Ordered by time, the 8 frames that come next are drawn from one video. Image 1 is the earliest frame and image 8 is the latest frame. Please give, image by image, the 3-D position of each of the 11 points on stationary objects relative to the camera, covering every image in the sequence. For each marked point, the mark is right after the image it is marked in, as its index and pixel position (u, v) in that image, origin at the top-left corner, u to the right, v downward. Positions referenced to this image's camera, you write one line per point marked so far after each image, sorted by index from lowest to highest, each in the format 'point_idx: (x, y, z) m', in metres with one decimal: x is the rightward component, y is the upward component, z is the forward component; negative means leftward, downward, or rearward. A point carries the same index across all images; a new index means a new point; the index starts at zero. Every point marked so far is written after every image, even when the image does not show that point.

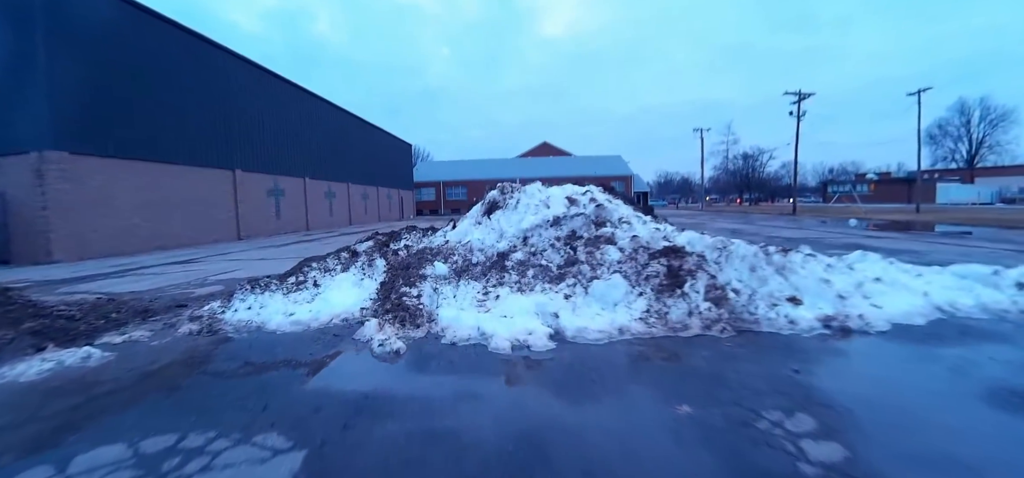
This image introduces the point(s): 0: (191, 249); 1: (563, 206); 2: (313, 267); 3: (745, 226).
0: (-15.0, -0.3, +17.1) m
1: (+0.7, +0.4, +4.7) m
2: (-3.1, -0.4, +5.4) m
3: (+11.9, +0.6, +17.8) m
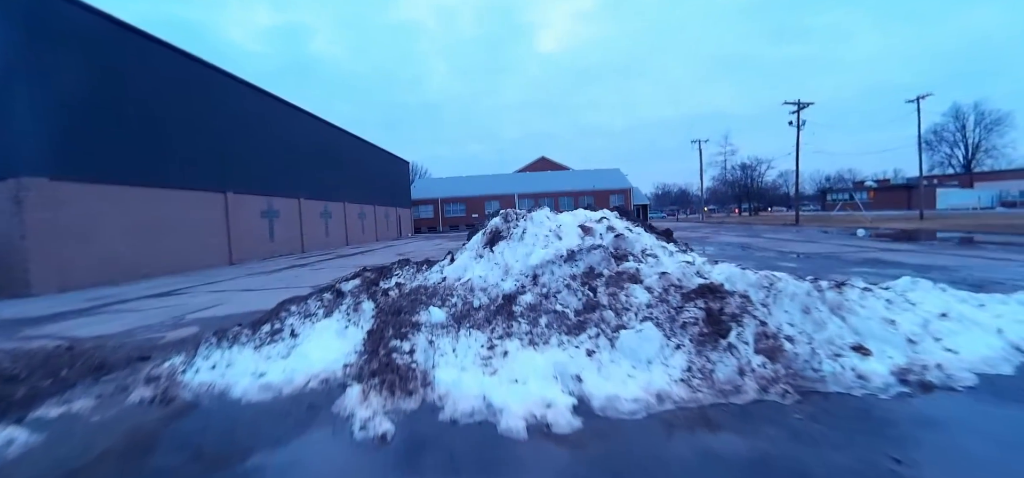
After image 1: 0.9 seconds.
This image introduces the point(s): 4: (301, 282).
0: (-15.0, -1.6, +16.4) m
1: (+0.8, 0.0, +4.2) m
2: (-3.0, -1.0, +4.8) m
3: (+11.9, 0.0, +17.3) m
4: (-7.2, -1.5, +12.3) m
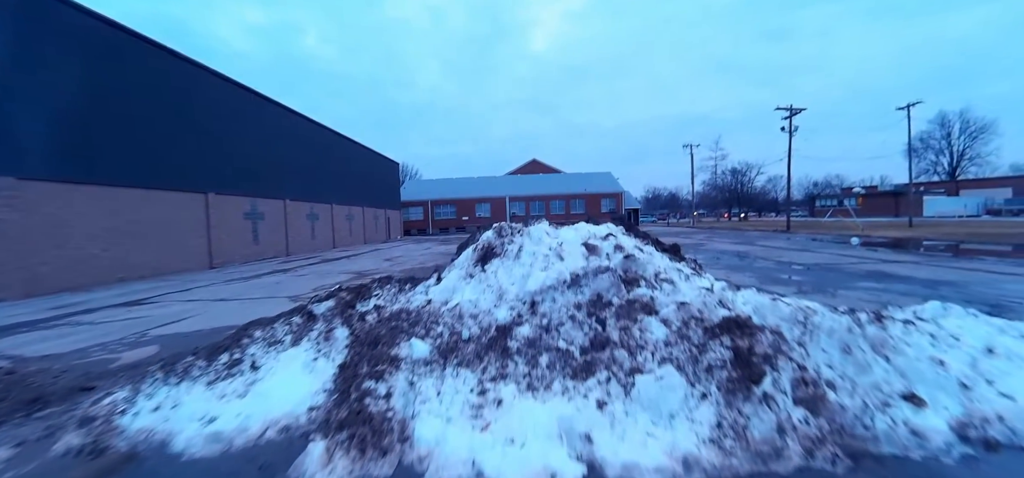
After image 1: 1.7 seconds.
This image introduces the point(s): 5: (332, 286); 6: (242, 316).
0: (-15.3, -1.8, +15.5) m
1: (+0.7, -0.2, +3.7) m
2: (-3.0, -1.2, +4.2) m
3: (+11.5, -0.4, +17.1) m
4: (-7.4, -1.7, +11.6) m
5: (-5.6, -1.5, +11.2) m
6: (-6.2, -1.8, +8.2) m
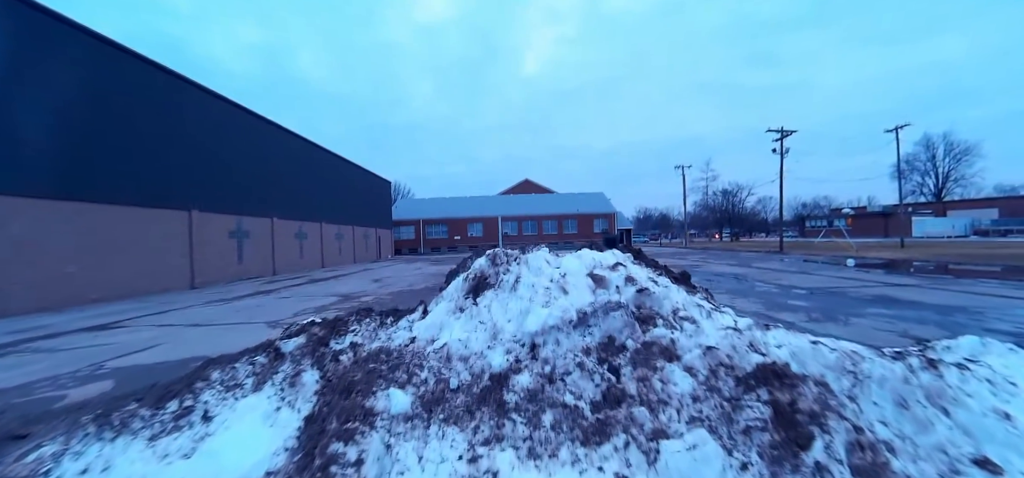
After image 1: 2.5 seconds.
0: (-15.6, -2.6, +14.6) m
1: (+0.7, -0.5, +3.3) m
2: (-3.1, -1.5, +3.7) m
3: (+11.2, -1.4, +16.9) m
4: (-7.6, -2.3, +10.9) m
5: (-5.8, -2.1, +10.6) m
6: (-6.3, -2.3, +7.6) m
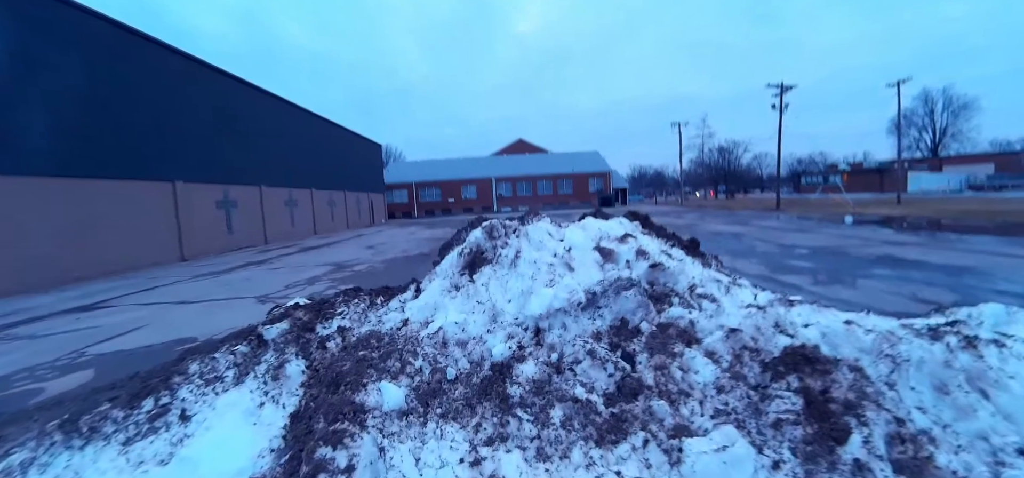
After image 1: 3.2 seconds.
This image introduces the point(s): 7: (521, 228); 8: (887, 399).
0: (-15.8, -1.5, +14.3) m
1: (+0.7, -0.2, +2.9) m
2: (-3.1, -1.3, +3.4) m
3: (+11.0, +0.6, +16.7) m
4: (-7.7, -1.4, +10.6) m
5: (-5.9, -1.2, +10.3) m
6: (-6.3, -1.8, +7.3) m
7: (+0.1, +0.1, +3.8) m
8: (+2.2, -0.9, +2.1) m
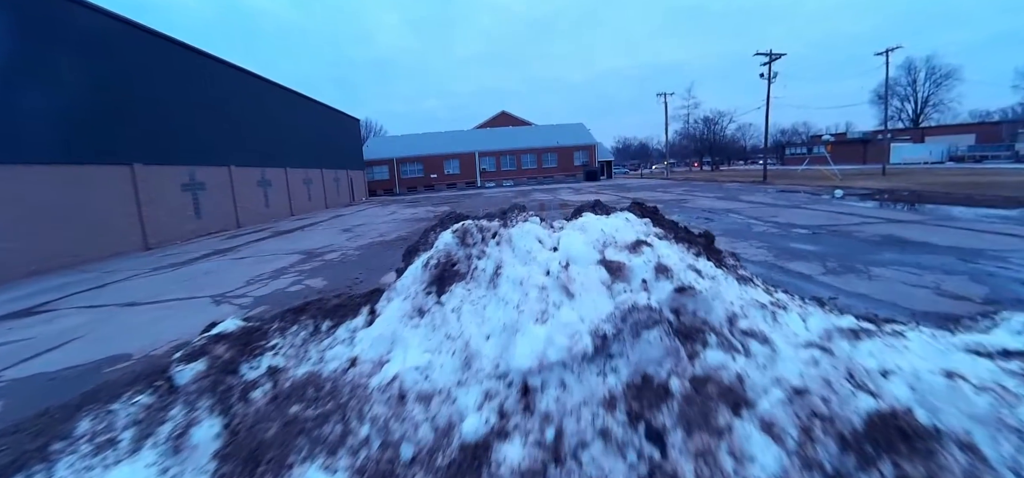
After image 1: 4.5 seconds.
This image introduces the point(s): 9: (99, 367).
0: (-16.3, -1.2, +12.9) m
1: (+0.5, -0.3, +2.2) m
2: (-3.2, -1.4, +2.6) m
3: (+10.3, +1.6, +16.3) m
4: (-8.1, -1.2, +9.6) m
5: (-6.3, -1.0, +9.4) m
6: (-6.6, -1.7, +6.4) m
7: (-0.1, +0.1, +3.0) m
8: (+2.1, -1.1, +1.5) m
9: (-6.3, -1.8, +5.3) m
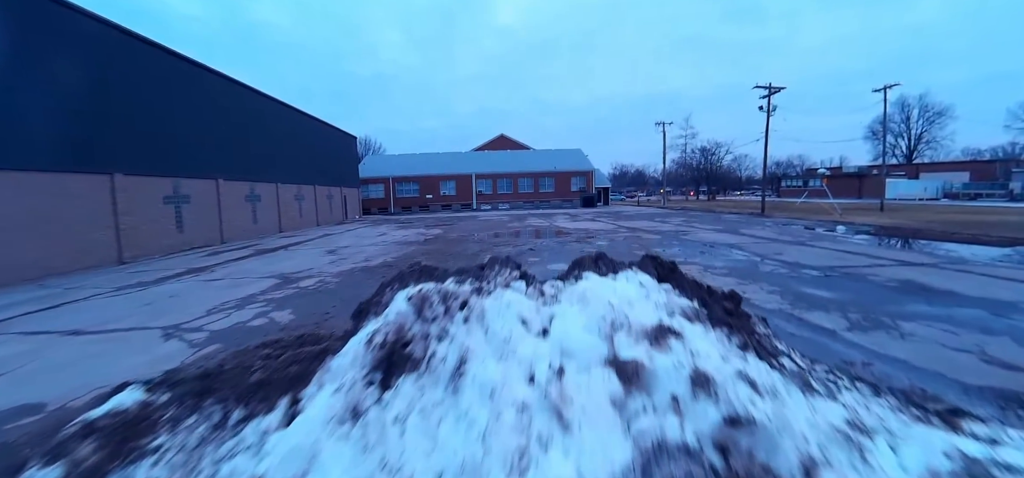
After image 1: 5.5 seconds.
0: (-16.6, -1.7, +12.0) m
1: (+0.4, -0.7, +1.5) m
2: (-3.4, -1.7, +1.8) m
3: (+10.0, +0.1, +15.8) m
4: (-8.4, -1.7, +8.8) m
5: (-6.6, -1.6, +8.5) m
6: (-6.9, -2.1, +5.5) m
7: (-0.2, -0.4, +2.3) m
8: (+2.0, -1.5, +0.8) m
9: (-6.5, -2.2, +4.4) m
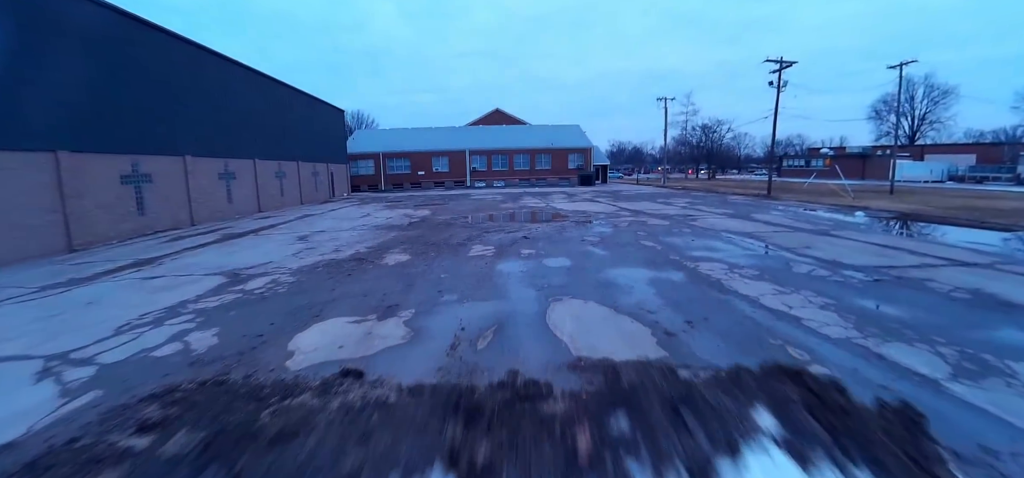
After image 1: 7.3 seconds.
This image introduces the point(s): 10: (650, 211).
0: (-16.9, -1.4, +10.2) m
1: (+0.3, -1.1, -0.1) m
2: (-3.5, -2.1, +0.2) m
3: (+9.6, +0.6, +14.3) m
4: (-8.6, -1.6, +7.1) m
5: (-6.8, -1.5, +6.9) m
6: (-7.1, -2.2, +4.0) m
7: (-0.4, -0.7, +0.7) m
8: (+1.9, -1.9, -0.7) m
9: (-6.7, -2.4, +2.8) m
10: (+7.5, +1.6, +19.8) m
